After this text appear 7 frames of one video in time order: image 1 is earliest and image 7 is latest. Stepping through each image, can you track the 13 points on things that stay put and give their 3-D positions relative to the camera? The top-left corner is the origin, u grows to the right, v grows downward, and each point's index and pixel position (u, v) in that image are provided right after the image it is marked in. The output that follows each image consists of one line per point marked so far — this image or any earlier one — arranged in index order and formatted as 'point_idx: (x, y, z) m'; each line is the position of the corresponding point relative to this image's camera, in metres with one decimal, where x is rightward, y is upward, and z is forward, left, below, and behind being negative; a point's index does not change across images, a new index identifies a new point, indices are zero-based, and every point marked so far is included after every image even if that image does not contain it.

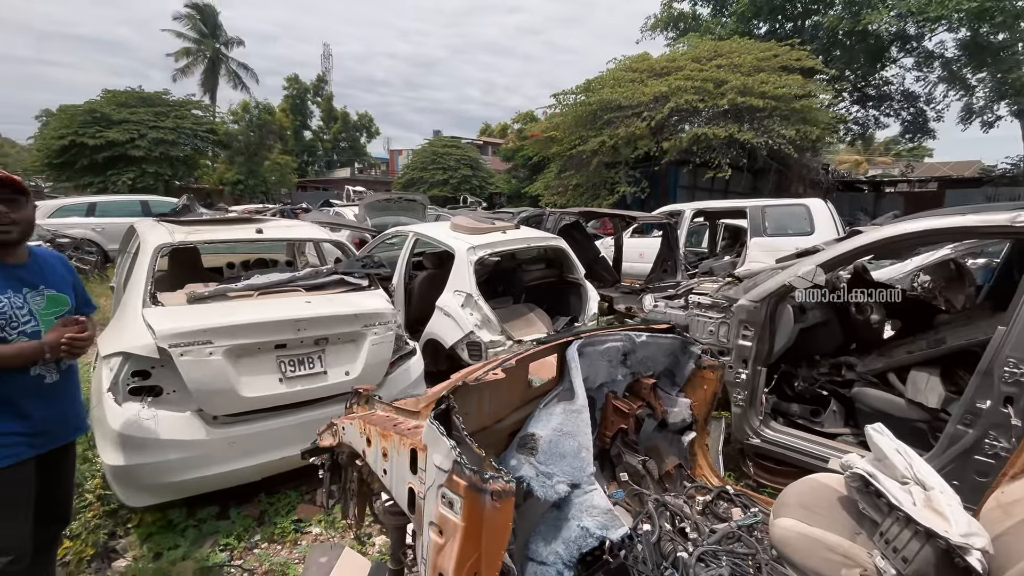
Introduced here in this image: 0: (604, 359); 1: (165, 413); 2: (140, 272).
0: (+0.5, -0.3, +2.2) m
1: (-2.0, -0.7, +2.7) m
2: (-2.6, +0.1, +3.2) m
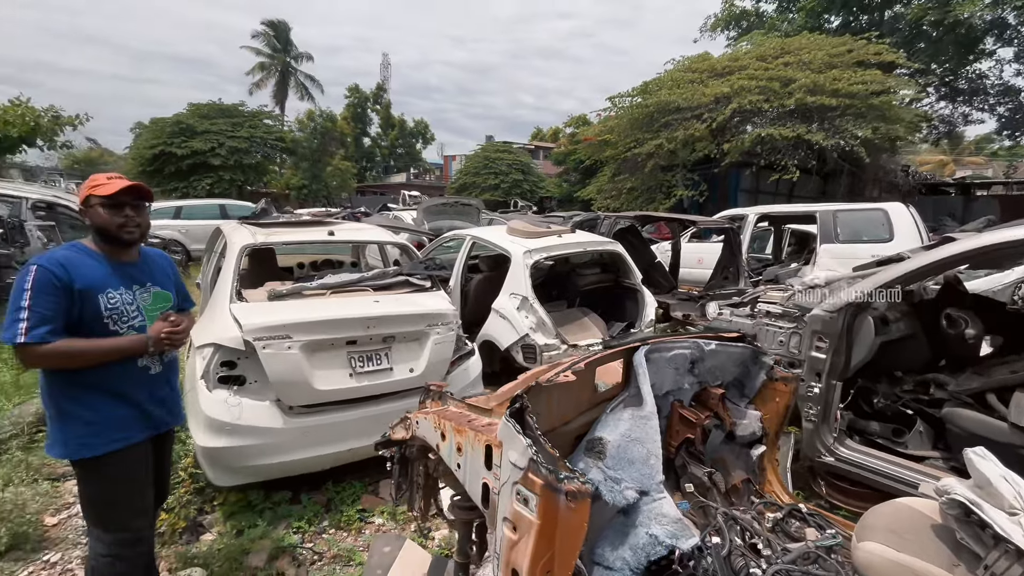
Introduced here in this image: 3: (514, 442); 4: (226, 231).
0: (+0.8, -0.4, +2.2) m
1: (-1.7, -0.7, +2.9) m
2: (-2.2, +0.1, +3.5) m
3: (0.0, -0.5, +1.4) m
4: (-2.6, +0.5, +4.2) m
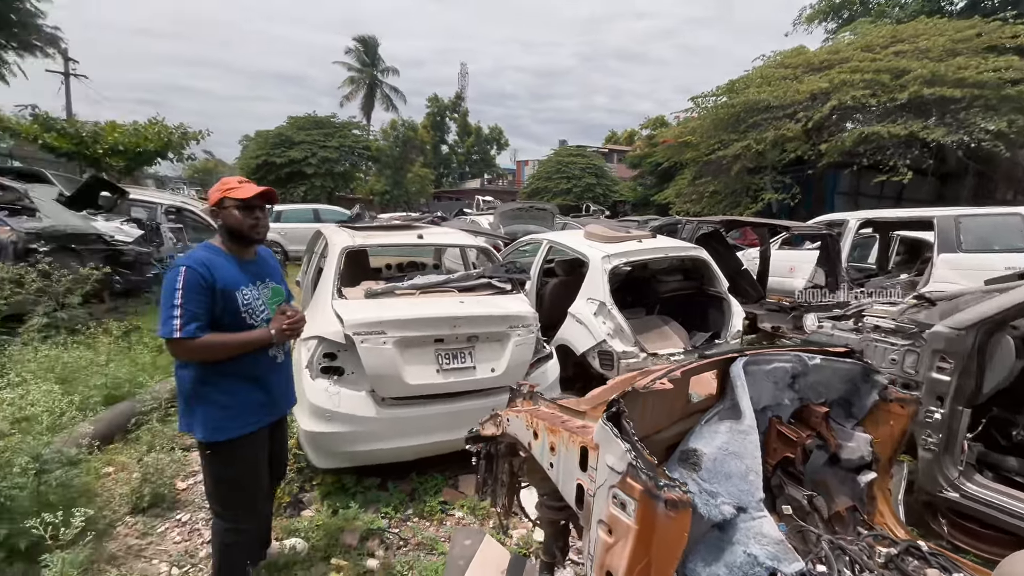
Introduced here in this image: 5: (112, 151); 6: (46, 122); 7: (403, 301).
0: (+1.2, -0.4, +2.1) m
1: (-1.1, -0.7, +3.1) m
2: (-1.5, +0.2, +3.8) m
3: (+0.3, -0.5, +1.4) m
4: (-1.8, +0.5, +4.6) m
5: (-14.7, +5.0, +16.8) m
6: (-16.1, +5.7, +15.8) m
7: (-0.8, -0.1, +3.4) m
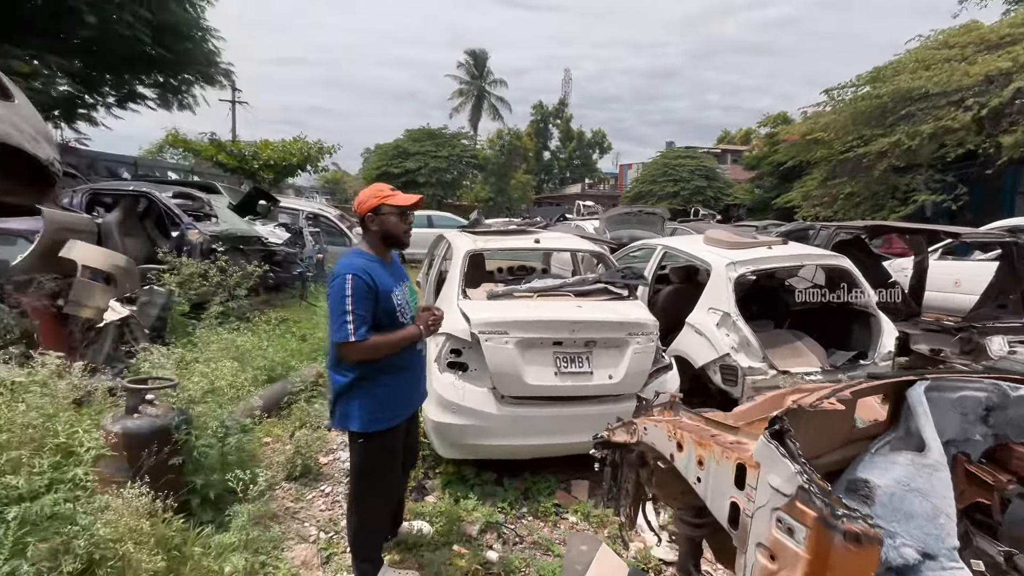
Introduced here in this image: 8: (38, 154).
0: (+1.8, -0.5, +1.8) m
1: (-0.3, -0.7, +3.3) m
2: (-0.5, +0.2, +4.0) m
3: (+0.7, -0.5, +1.3) m
4: (-0.7, +0.5, +4.9) m
5: (-10.6, +5.2, +19.6) m
6: (-12.1, +5.9, +18.8) m
7: (+0.1, -0.1, +3.5) m
8: (-4.5, +1.3, +4.3) m
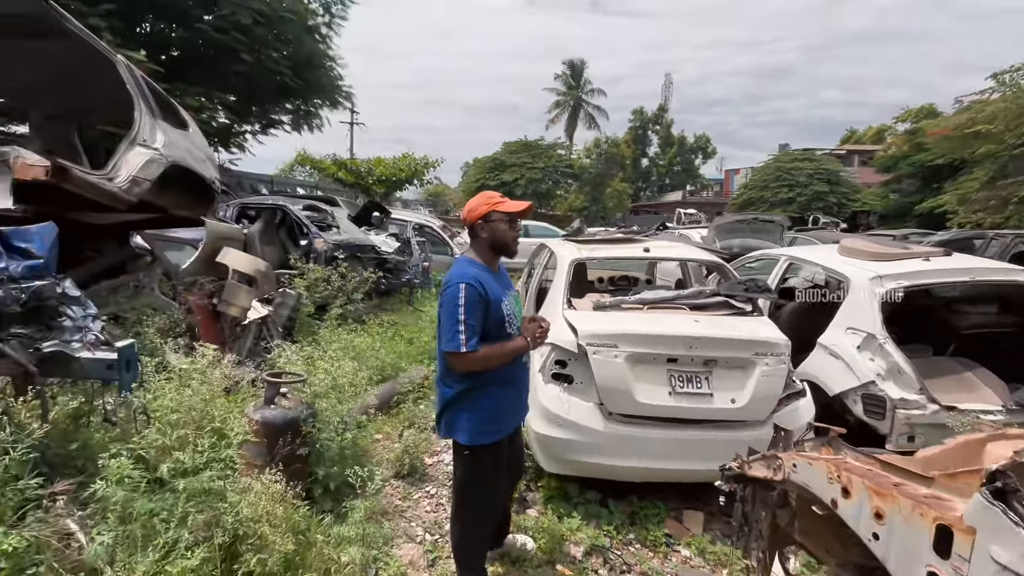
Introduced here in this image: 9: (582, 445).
0: (+2.2, -0.6, +1.3) m
1: (+0.4, -0.8, +3.2) m
2: (+0.4, +0.1, +4.0) m
3: (+1.1, -0.5, +1.0) m
4: (+0.4, +0.4, +4.8) m
5: (-6.2, +5.0, +21.3) m
6: (-7.9, +5.7, +20.8) m
7: (+0.9, -0.2, +3.3) m
8: (-3.4, +1.2, +5.0) m
9: (+0.5, -1.1, +3.1) m
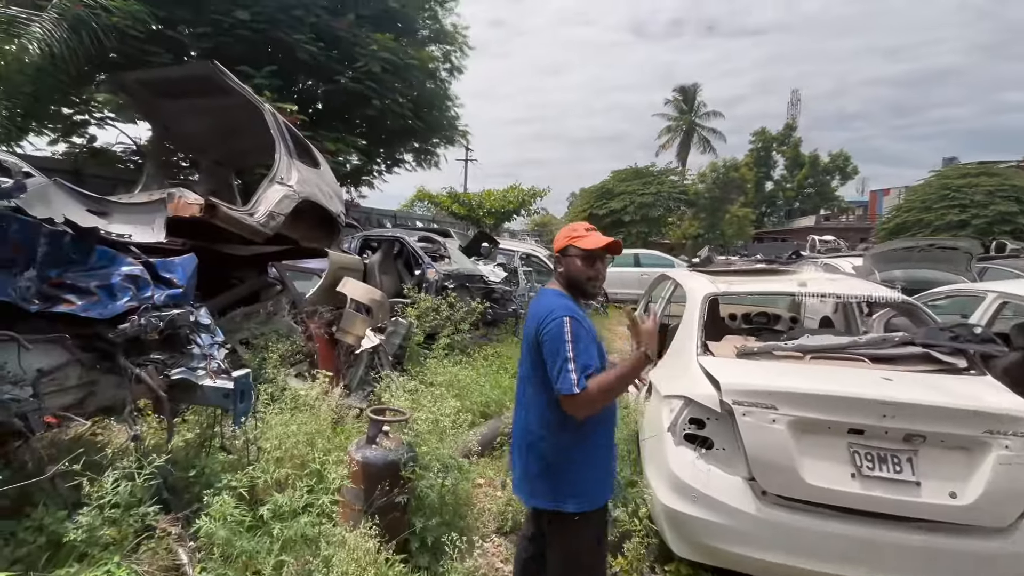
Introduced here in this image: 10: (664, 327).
0: (+2.4, -0.7, +0.4) m
1: (+1.1, -1.0, +2.5) m
2: (+1.3, -0.2, +3.4) m
3: (+1.3, -0.7, +0.3) m
4: (+1.5, +0.1, +4.2) m
5: (-1.2, +3.6, +22.0) m
6: (-2.8, +4.4, +22.0) m
7: (+1.6, -0.5, +2.6) m
8: (-2.1, +0.9, +5.3) m
9: (+1.2, -1.3, +2.5) m
10: (+1.6, -0.4, +4.7) m
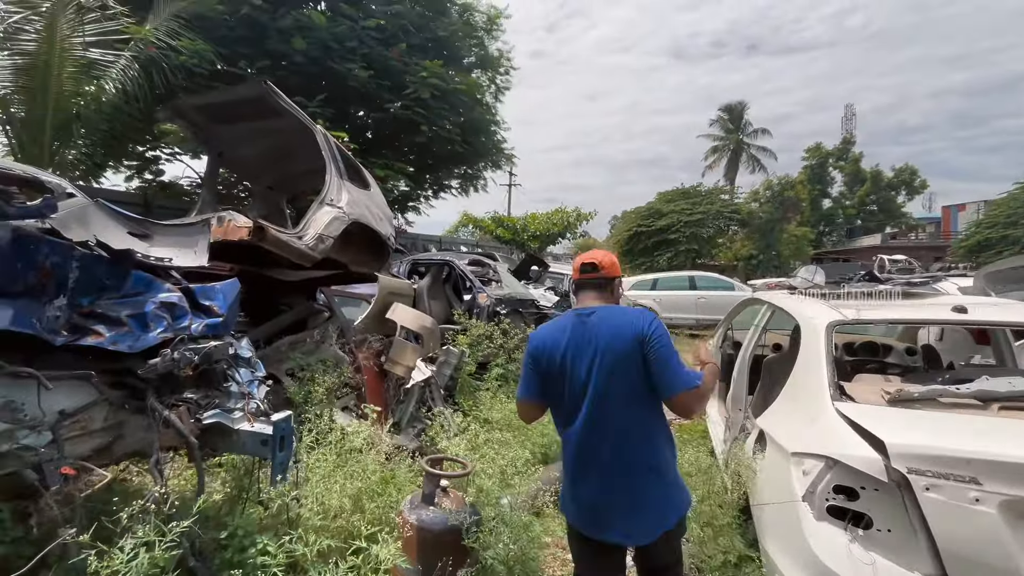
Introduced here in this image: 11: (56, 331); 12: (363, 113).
0: (+2.6, -0.7, -0.4) m
1: (+1.5, -1.1, +1.9) m
2: (+1.8, -0.4, +2.8) m
3: (+1.5, -0.7, -0.3) m
4: (+2.1, -0.1, +3.6) m
5: (+1.0, +2.5, +21.7) m
6: (-0.7, +3.3, +21.9) m
7: (+2.0, -0.6, +2.0) m
8: (-1.5, +0.6, +5.1) m
9: (+1.6, -1.4, +1.8) m
10: (+2.1, -0.6, +4.0) m
11: (-2.2, -0.2, +2.2) m
12: (-3.8, +4.5, +11.7) m
